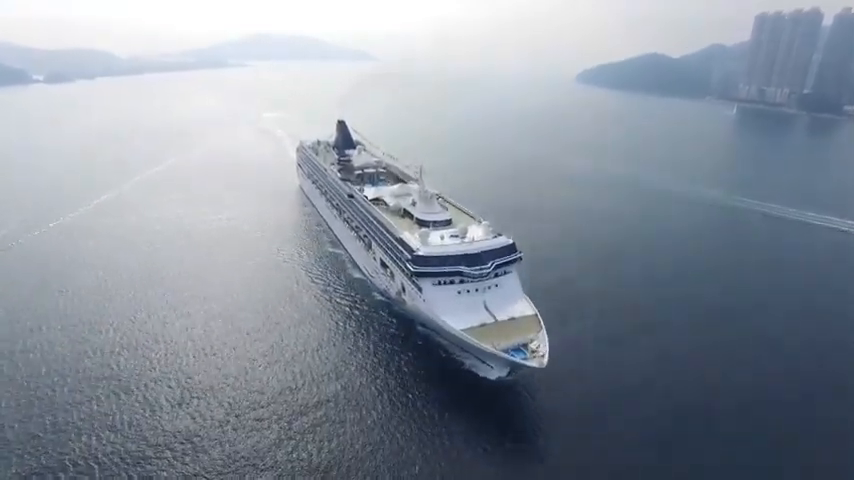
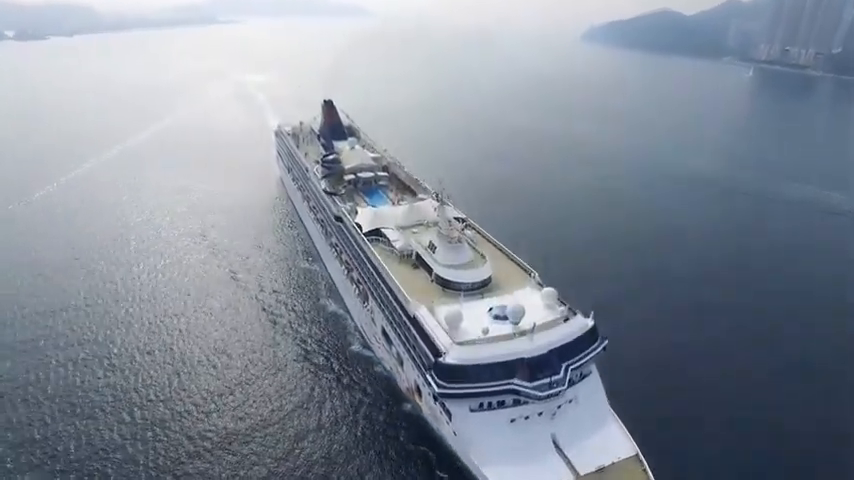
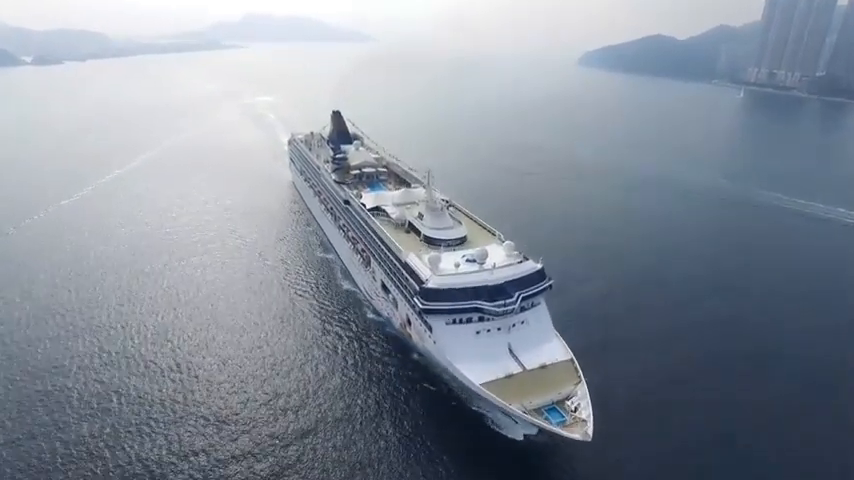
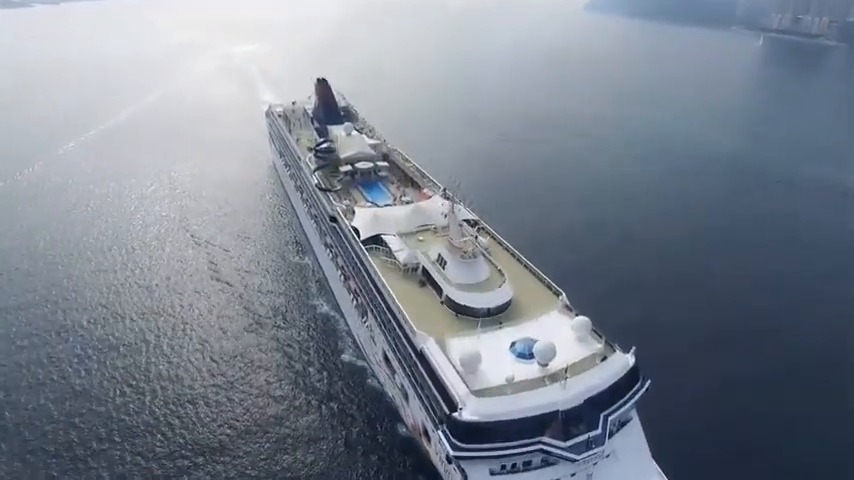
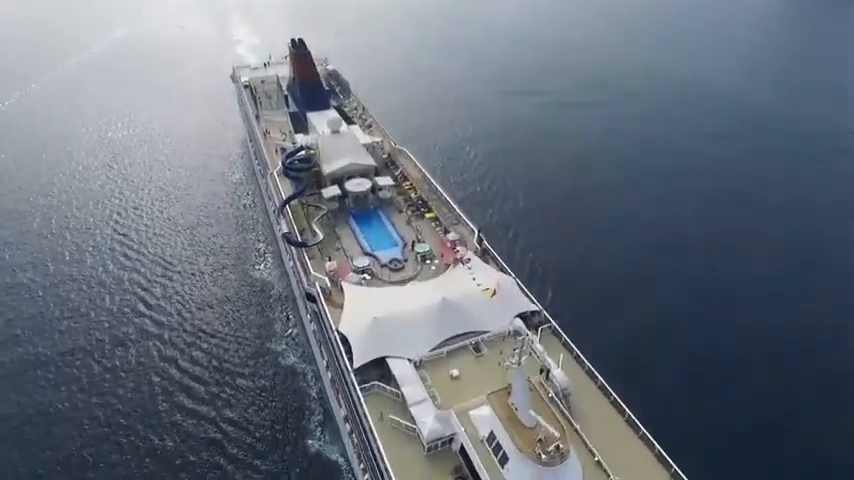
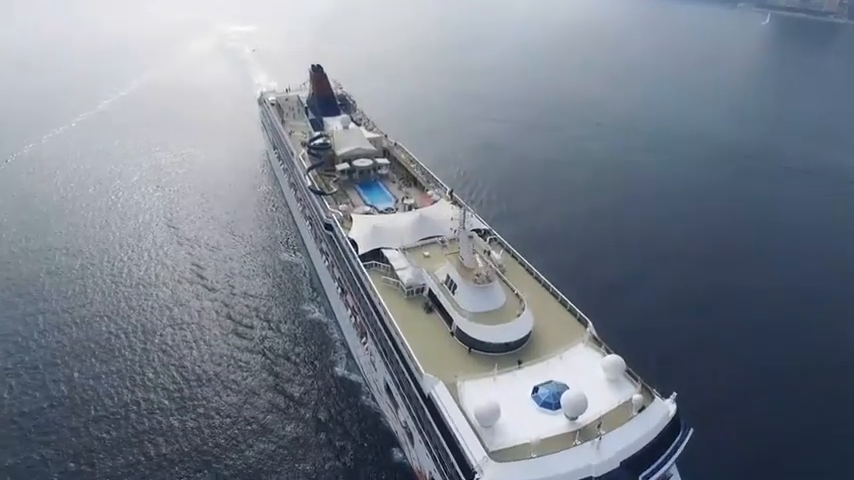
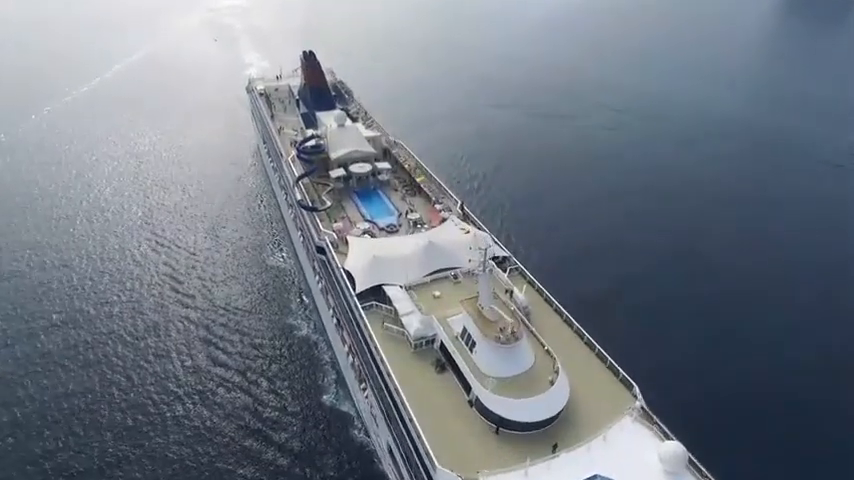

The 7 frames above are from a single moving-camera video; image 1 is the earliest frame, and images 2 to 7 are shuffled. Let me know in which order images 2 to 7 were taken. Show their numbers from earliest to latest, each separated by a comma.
3, 2, 4, 6, 7, 5
